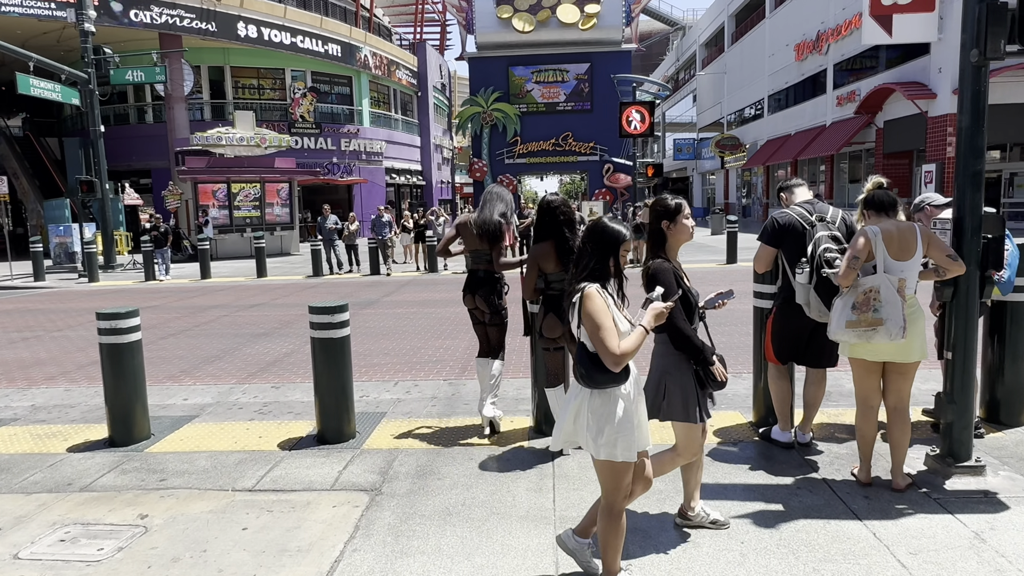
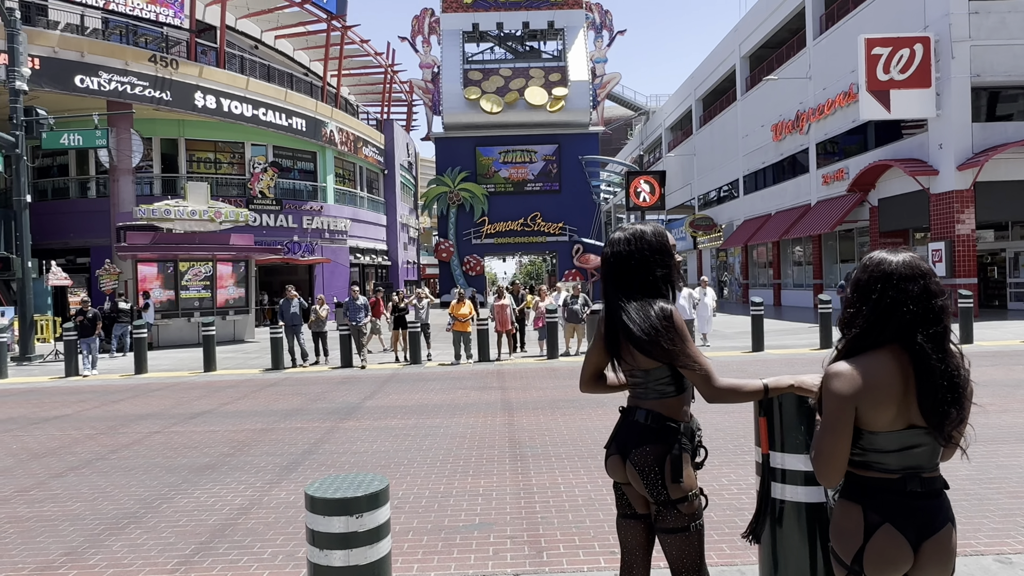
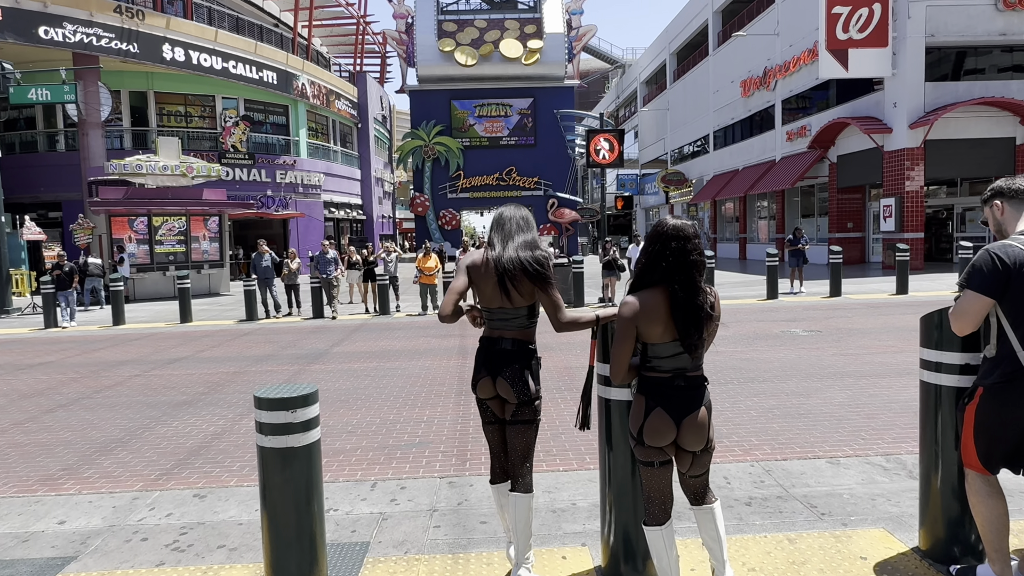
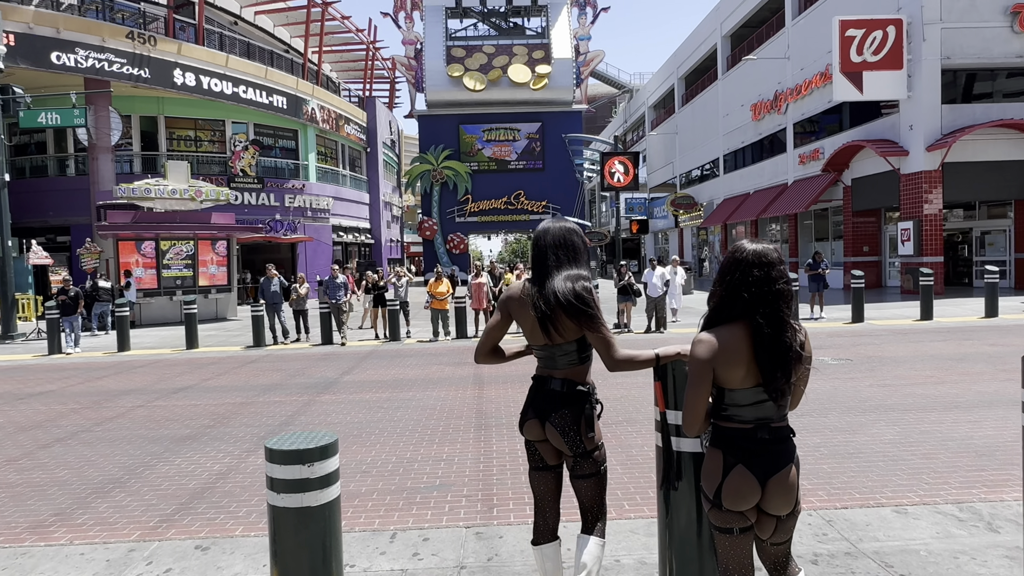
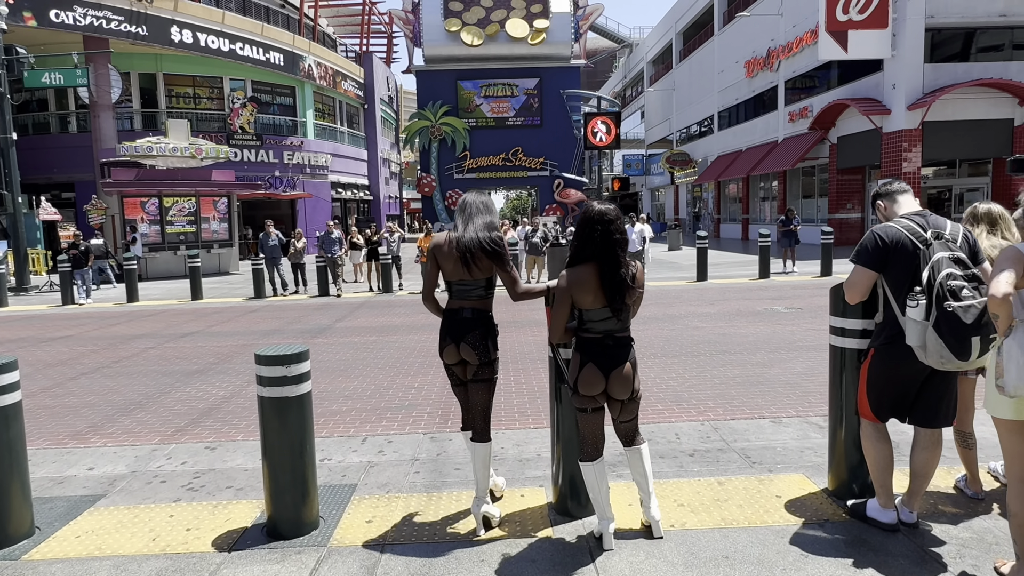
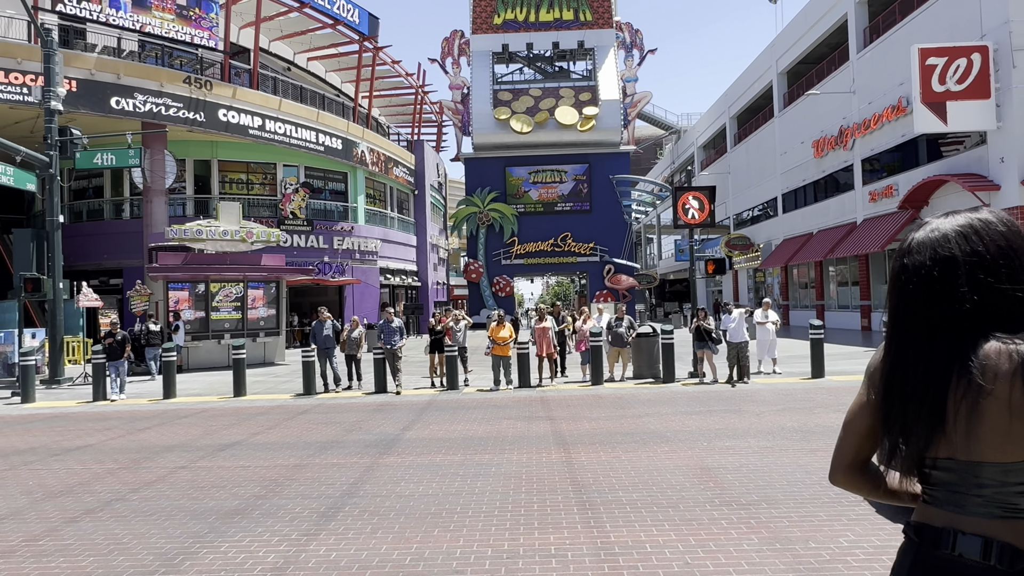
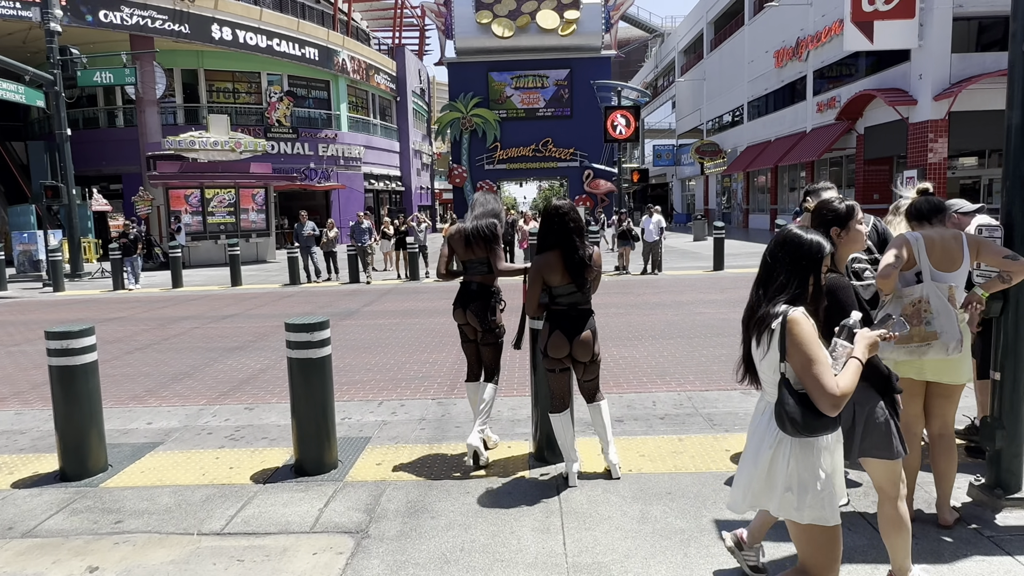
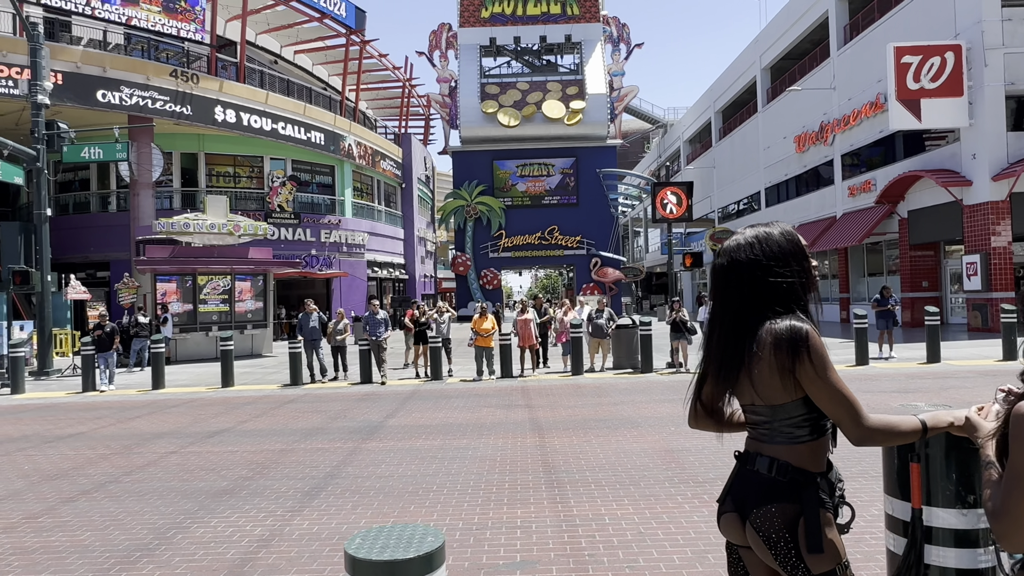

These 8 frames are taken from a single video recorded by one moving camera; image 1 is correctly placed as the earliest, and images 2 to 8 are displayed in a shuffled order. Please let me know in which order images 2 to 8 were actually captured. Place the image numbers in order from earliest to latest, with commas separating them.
7, 5, 3, 4, 2, 8, 6
